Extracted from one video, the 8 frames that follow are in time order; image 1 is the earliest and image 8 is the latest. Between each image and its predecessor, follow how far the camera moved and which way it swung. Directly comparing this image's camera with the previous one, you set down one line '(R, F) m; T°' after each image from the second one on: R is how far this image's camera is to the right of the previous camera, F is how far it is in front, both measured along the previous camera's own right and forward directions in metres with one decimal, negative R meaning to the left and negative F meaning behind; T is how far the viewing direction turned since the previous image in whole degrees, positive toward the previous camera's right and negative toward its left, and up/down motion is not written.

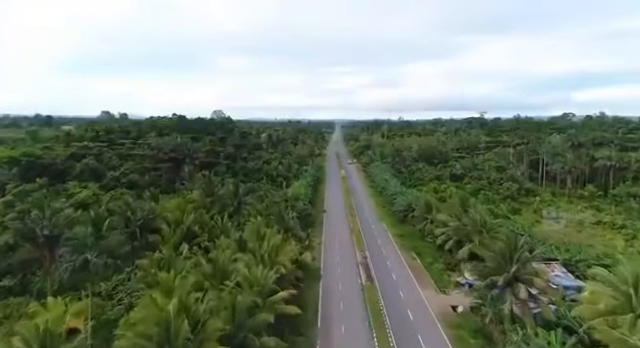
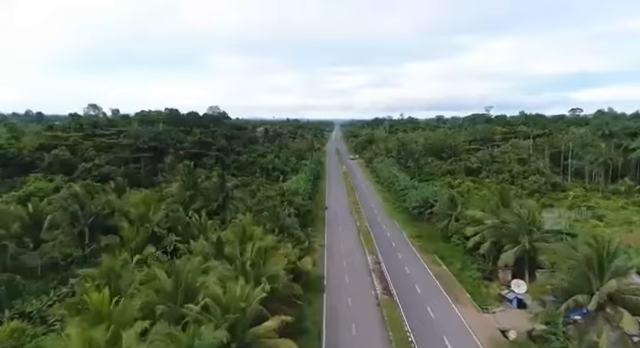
(-0.4, +9.4) m; 0°
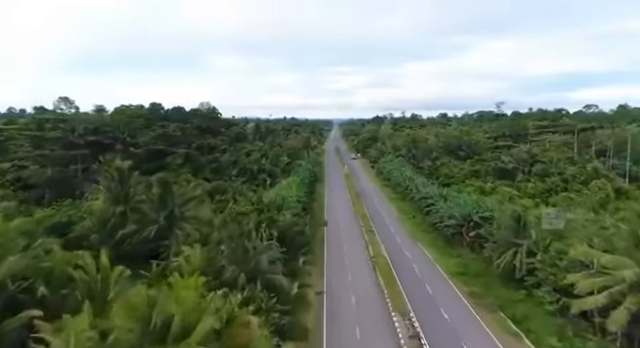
(+0.2, +16.8) m; 0°
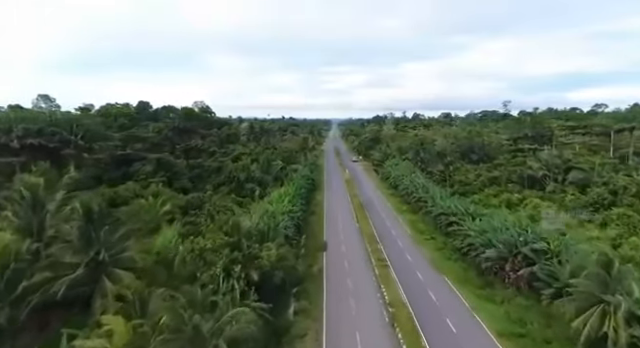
(+0.1, +9.8) m; 0°
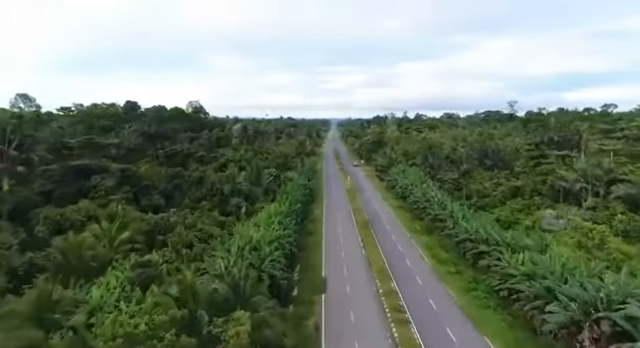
(+0.1, +8.9) m; 0°
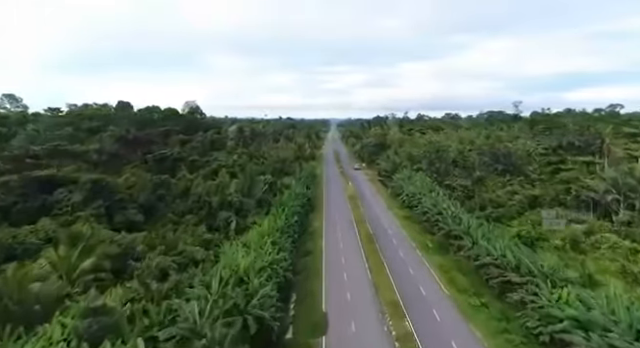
(0.0, +5.5) m; 0°
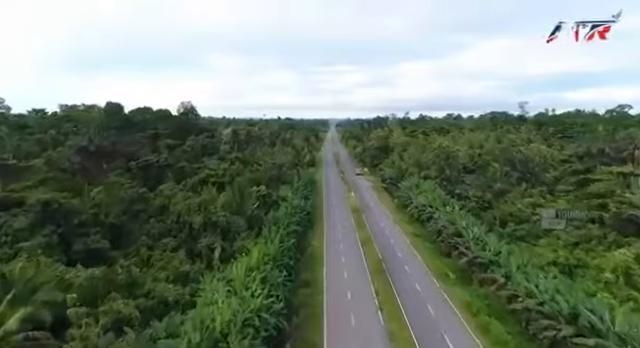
(-0.1, +6.7) m; 0°
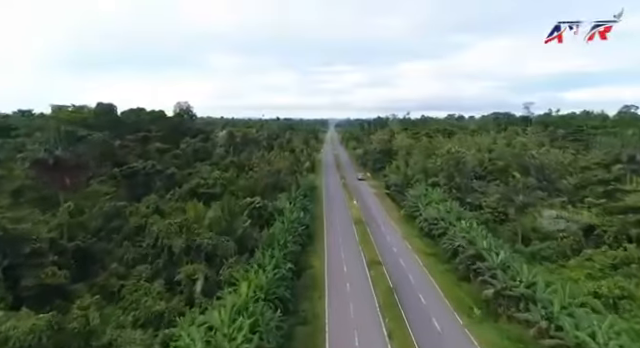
(-0.2, +5.5) m; 0°
